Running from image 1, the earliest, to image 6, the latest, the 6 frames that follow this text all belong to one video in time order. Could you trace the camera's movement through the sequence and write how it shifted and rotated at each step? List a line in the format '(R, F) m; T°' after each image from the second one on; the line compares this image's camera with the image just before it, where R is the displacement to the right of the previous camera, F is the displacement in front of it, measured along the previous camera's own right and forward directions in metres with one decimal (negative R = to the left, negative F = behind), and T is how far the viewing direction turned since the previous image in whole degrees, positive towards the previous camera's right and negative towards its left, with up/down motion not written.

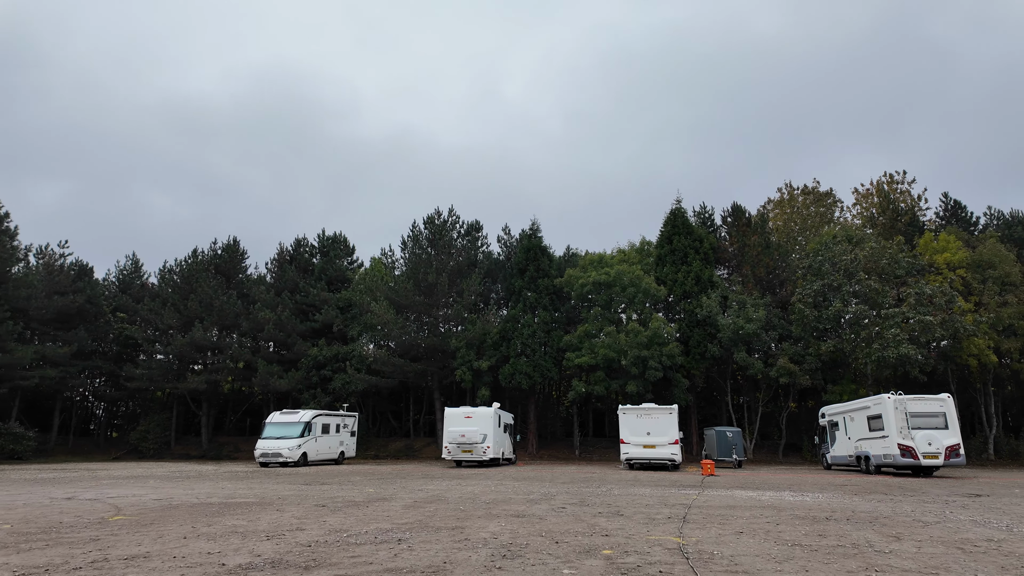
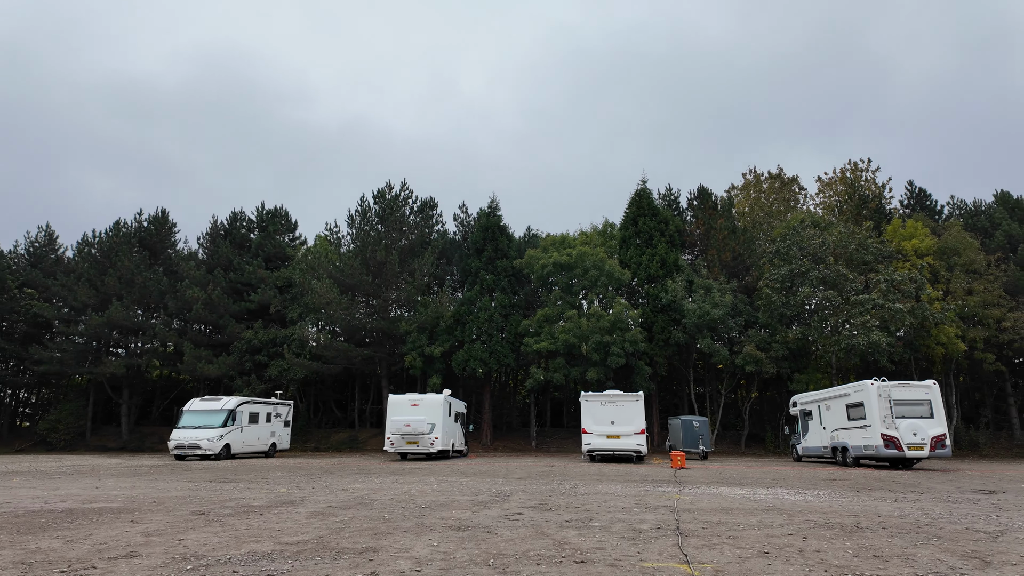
(+0.2, +2.2) m; +4°
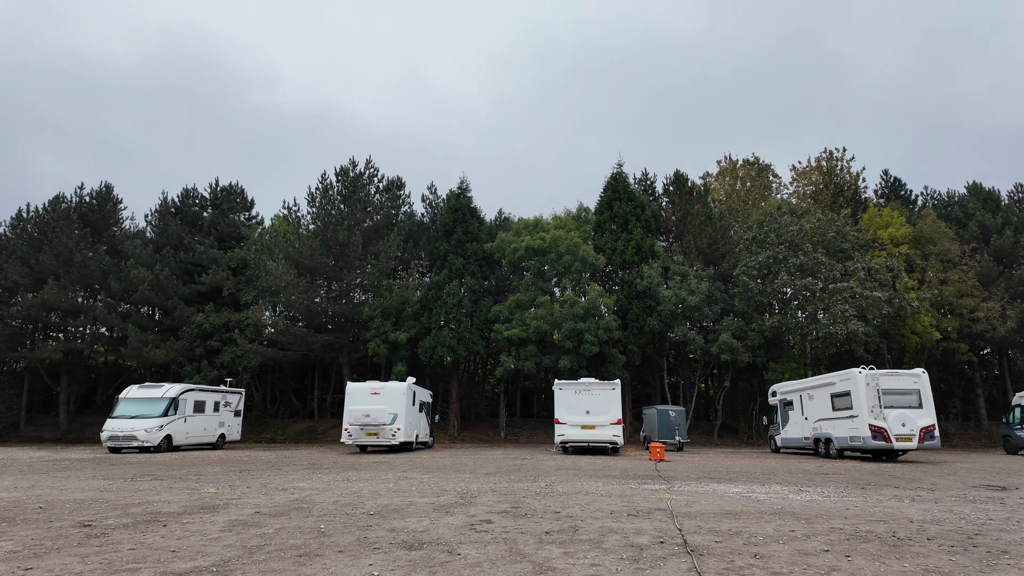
(0.0, +1.4) m; +3°
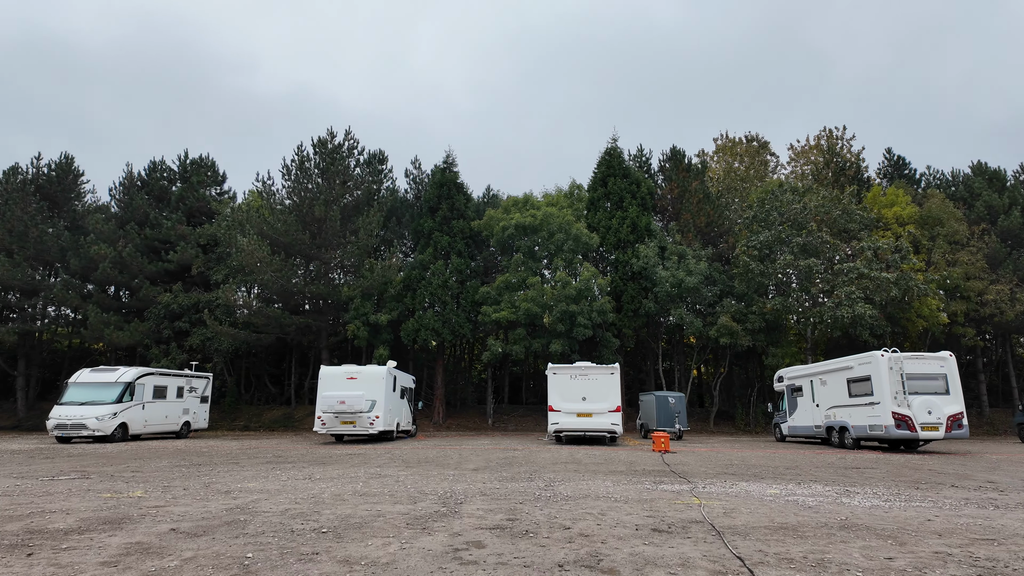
(-0.1, +1.6) m; +1°
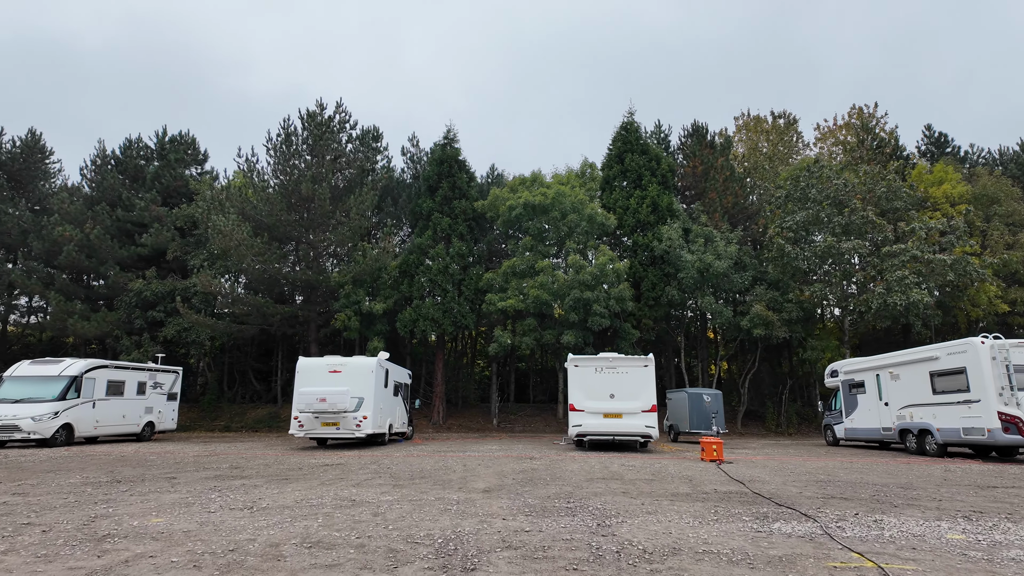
(-0.3, +2.7) m; 0°
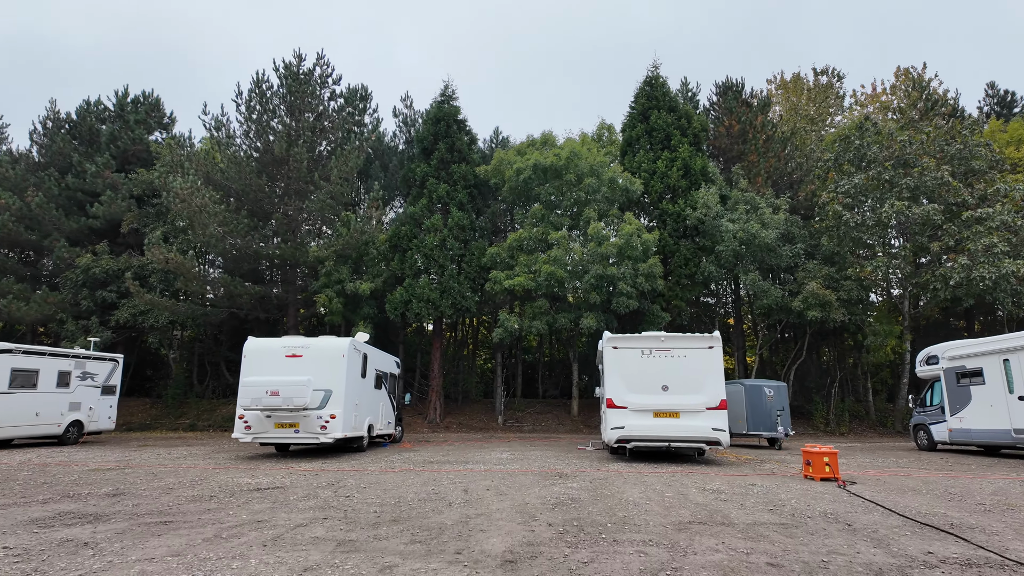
(-0.3, +3.6) m; 0°
